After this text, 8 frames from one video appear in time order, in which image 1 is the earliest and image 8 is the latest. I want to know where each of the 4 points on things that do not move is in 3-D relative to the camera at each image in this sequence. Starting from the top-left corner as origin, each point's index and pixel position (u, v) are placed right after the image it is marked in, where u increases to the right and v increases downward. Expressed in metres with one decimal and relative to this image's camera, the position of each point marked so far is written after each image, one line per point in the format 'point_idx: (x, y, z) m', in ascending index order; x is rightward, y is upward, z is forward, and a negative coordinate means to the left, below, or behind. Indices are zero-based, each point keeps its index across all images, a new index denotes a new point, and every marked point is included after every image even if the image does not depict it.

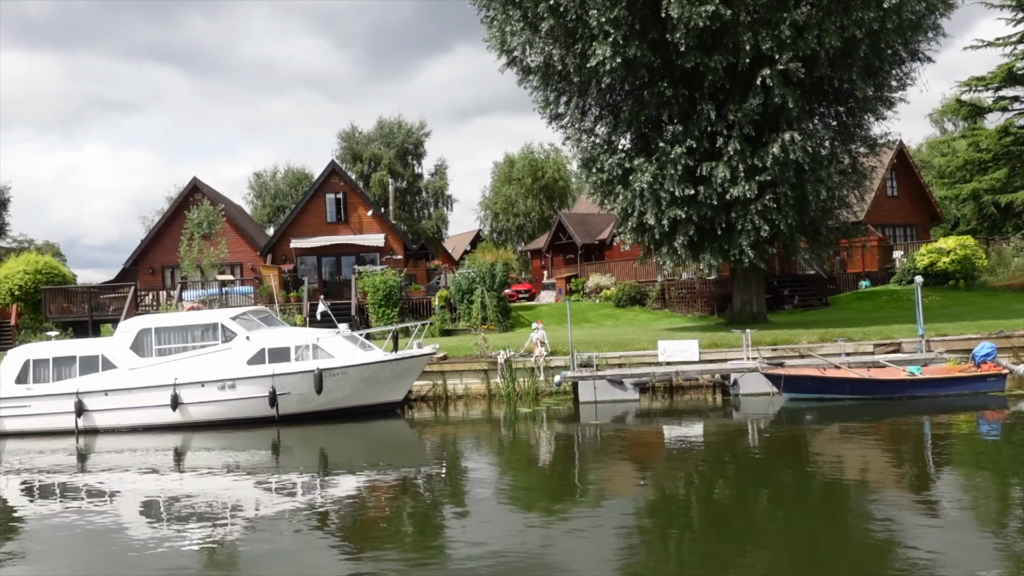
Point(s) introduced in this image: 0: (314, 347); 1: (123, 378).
0: (-4.1, -1.2, +19.1) m
1: (-8.1, -1.9, +19.1) m
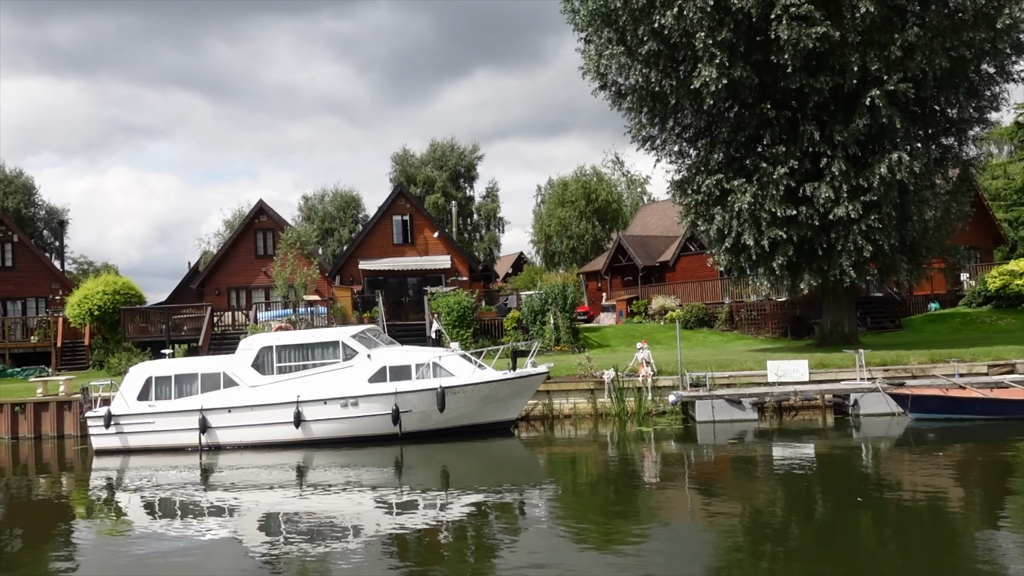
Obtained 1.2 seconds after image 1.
0: (-1.6, -1.6, +19.2) m
1: (-5.6, -2.3, +19.4) m
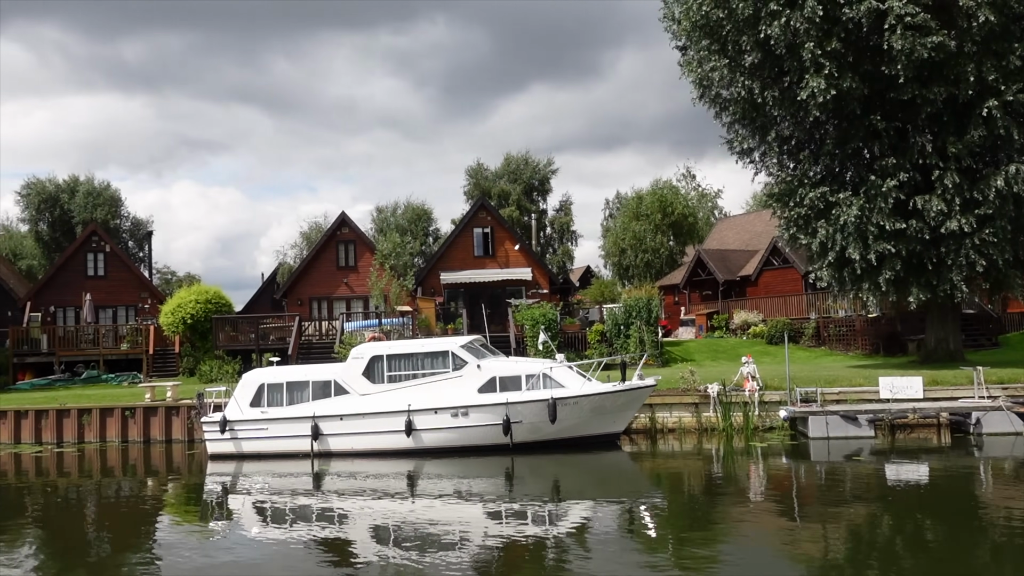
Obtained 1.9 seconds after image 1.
0: (+0.7, -1.8, +19.2) m
1: (-3.3, -2.5, +19.6) m
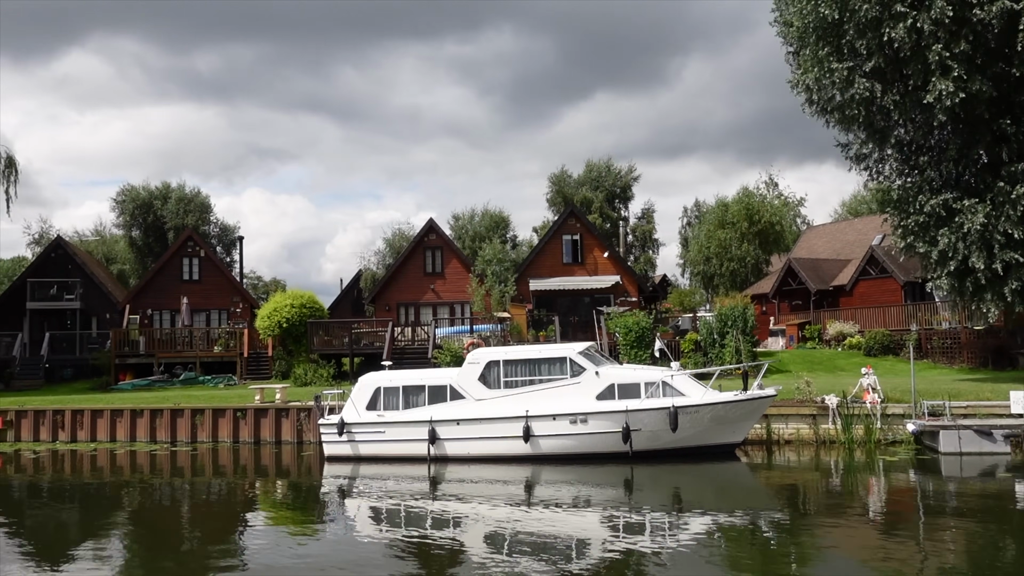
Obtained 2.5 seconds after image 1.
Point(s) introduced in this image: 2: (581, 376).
0: (+3.1, -2.0, +18.9) m
1: (-0.8, -2.6, +19.6) m
2: (+1.4, -1.8, +19.2) m
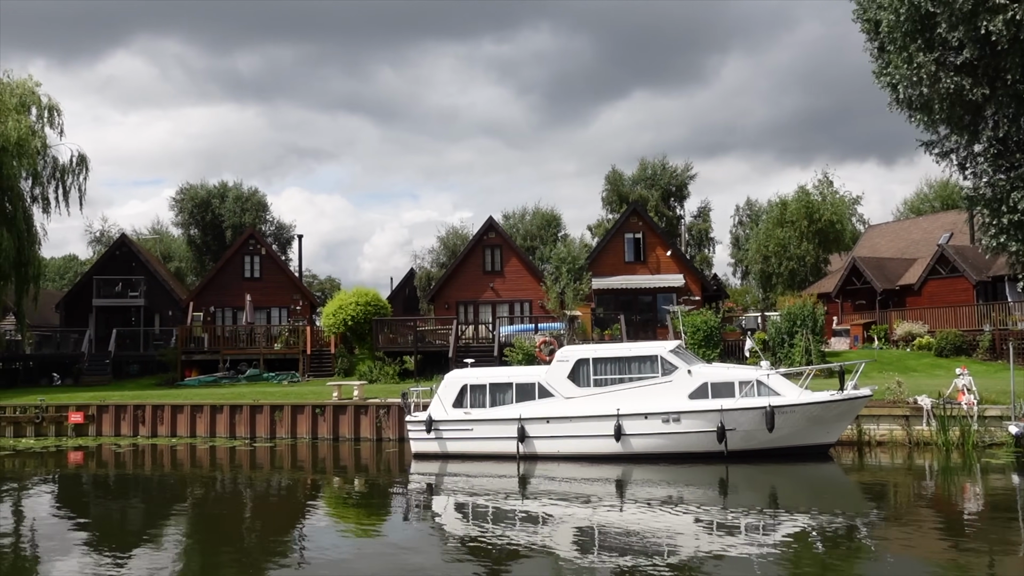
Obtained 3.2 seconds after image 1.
0: (+5.0, -1.9, +18.7) m
1: (+1.1, -2.5, +19.5) m
2: (+3.3, -1.8, +19.0) m
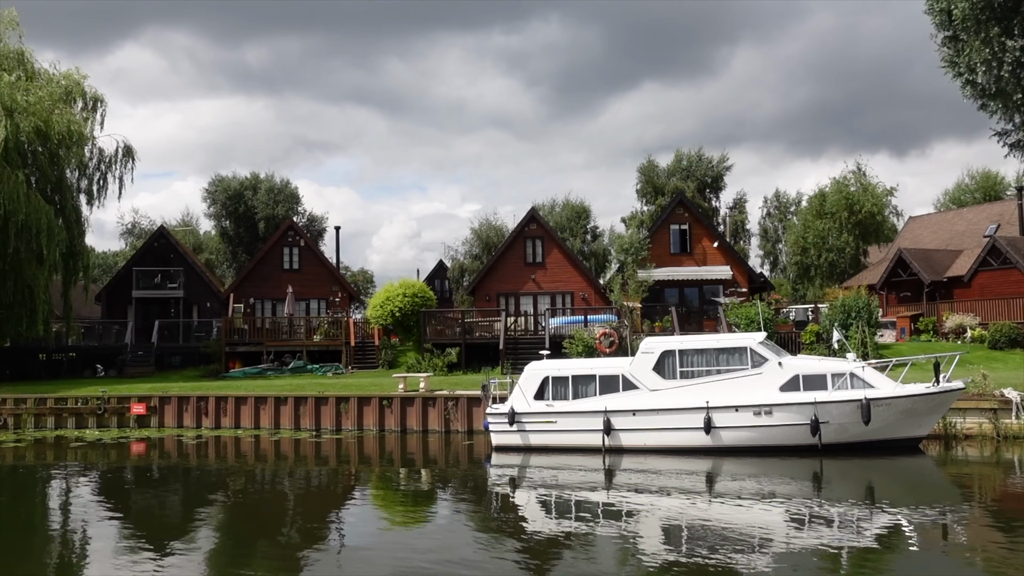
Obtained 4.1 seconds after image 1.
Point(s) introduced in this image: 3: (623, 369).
0: (+6.7, -1.8, +18.4) m
1: (+2.8, -2.3, +19.2) m
2: (+5.1, -1.6, +18.7) m
3: (+2.4, -1.7, +19.6) m
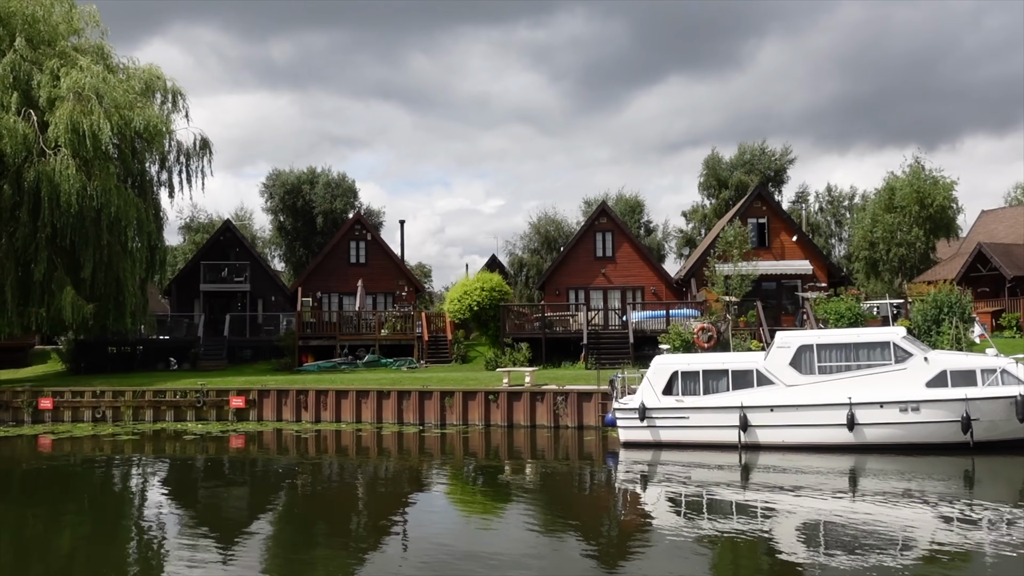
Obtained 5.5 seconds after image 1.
0: (+9.4, -1.6, +17.8) m
1: (+5.6, -2.2, +18.8) m
2: (+7.8, -1.5, +18.2) m
3: (+5.1, -1.6, +19.1) m
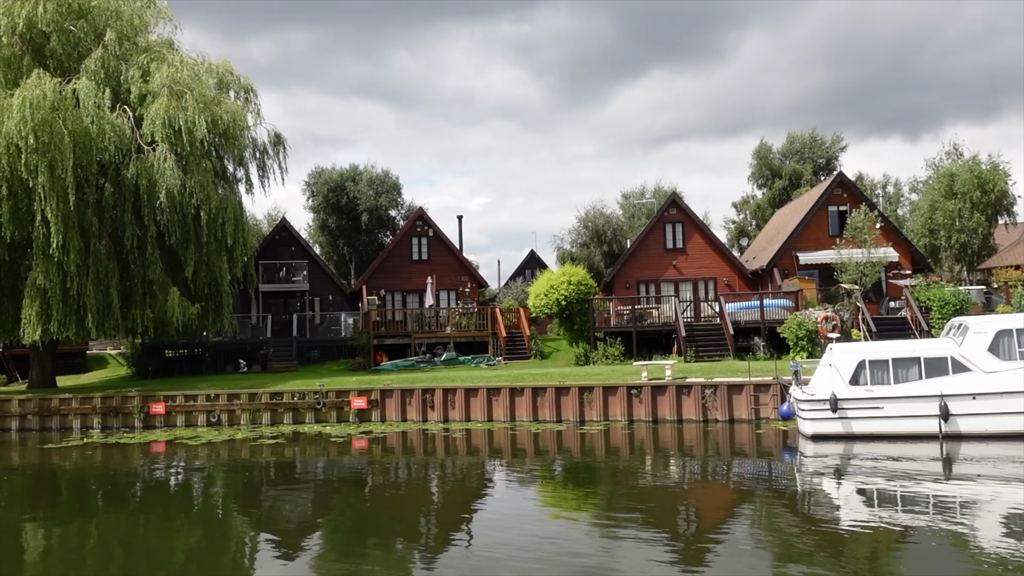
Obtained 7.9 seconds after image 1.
0: (+13.2, -1.2, +17.3) m
1: (+9.4, -1.9, +18.2) m
2: (+11.6, -1.1, +17.7) m
3: (+8.9, -1.3, +18.6) m
